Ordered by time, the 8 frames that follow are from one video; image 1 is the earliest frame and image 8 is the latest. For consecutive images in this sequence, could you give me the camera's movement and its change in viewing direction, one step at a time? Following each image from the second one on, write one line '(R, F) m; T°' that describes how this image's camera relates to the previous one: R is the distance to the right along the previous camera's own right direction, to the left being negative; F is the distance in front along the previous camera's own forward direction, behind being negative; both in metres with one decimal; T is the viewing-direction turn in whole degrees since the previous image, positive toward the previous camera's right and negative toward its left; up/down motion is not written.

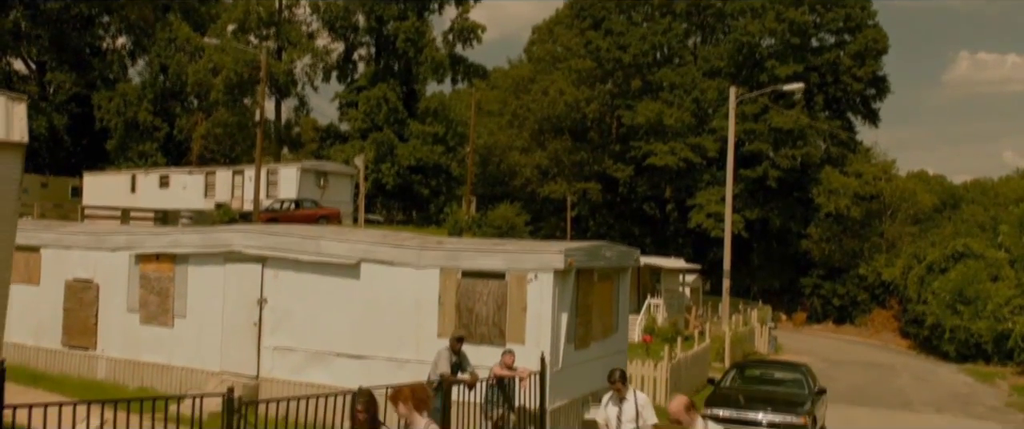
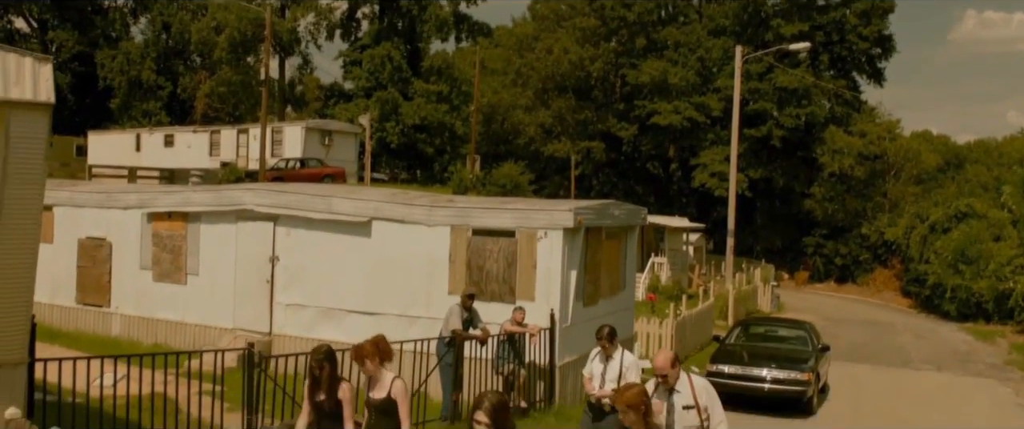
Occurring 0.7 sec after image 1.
(-0.1, -0.2) m; 0°
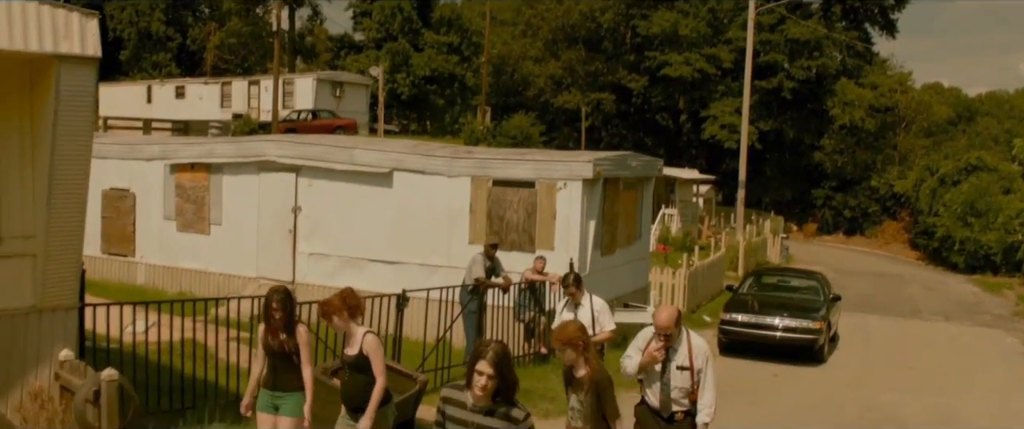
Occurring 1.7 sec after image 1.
(-0.2, -0.3) m; 0°
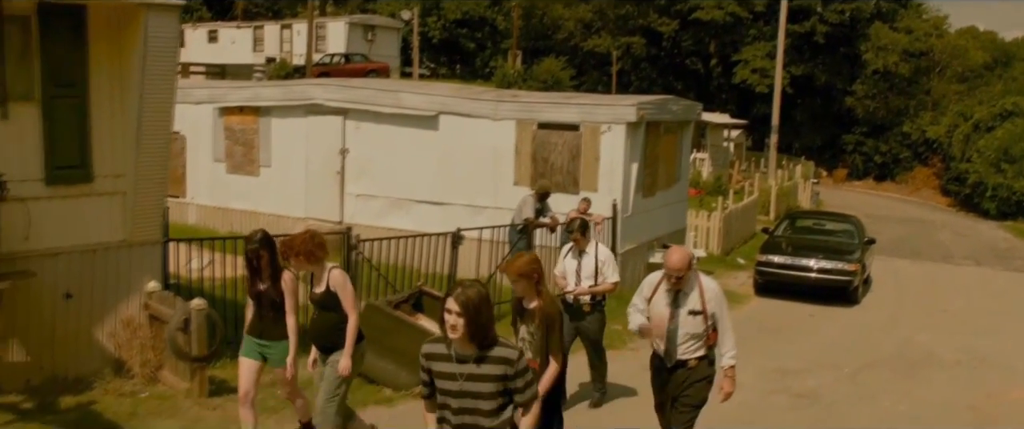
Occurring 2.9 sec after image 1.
(-0.3, -0.4) m; -1°
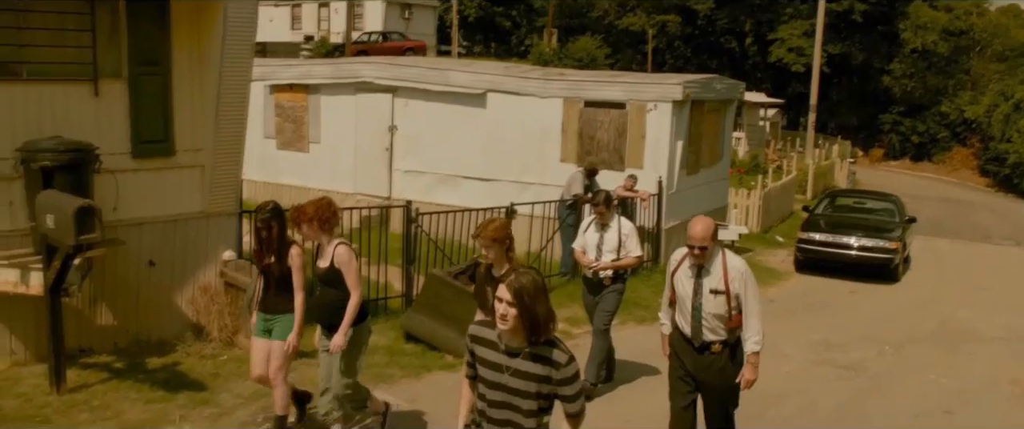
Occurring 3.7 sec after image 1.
(-0.2, -0.3) m; -2°
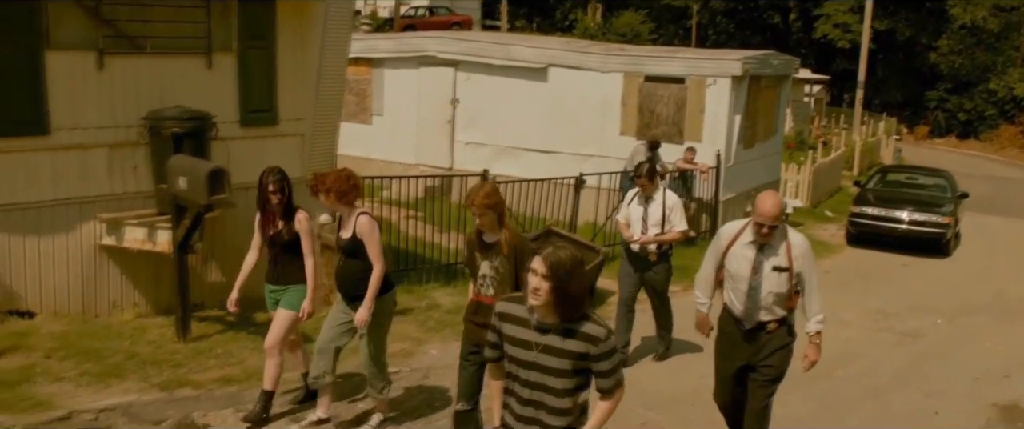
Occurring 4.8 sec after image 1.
(-0.4, -0.5) m; -2°
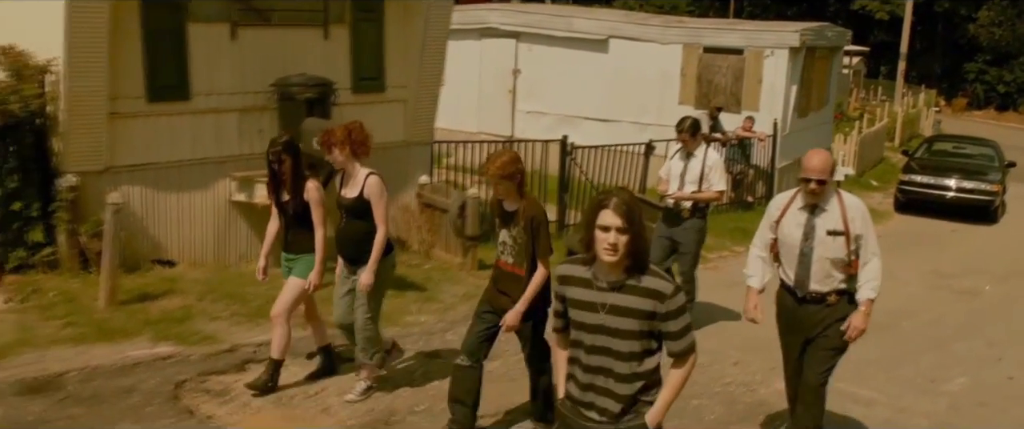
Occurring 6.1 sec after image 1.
(-0.6, -0.7) m; -2°
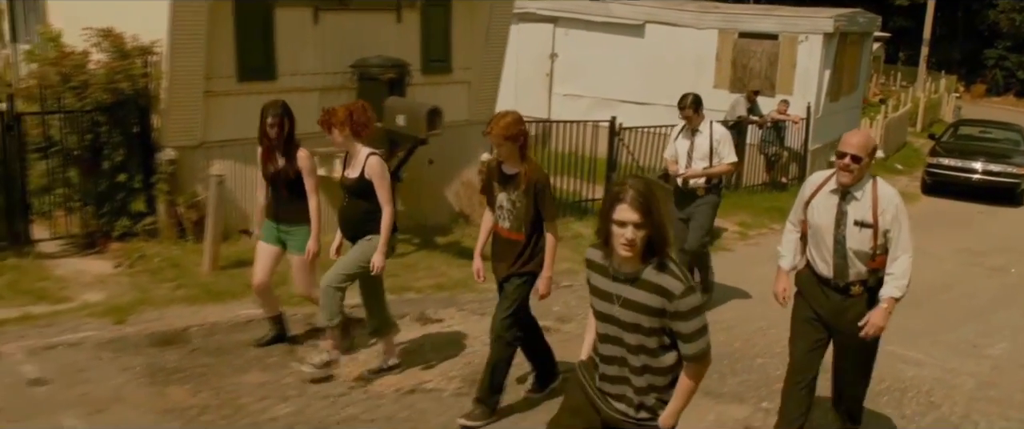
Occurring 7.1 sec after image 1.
(-0.5, -0.5) m; -1°
